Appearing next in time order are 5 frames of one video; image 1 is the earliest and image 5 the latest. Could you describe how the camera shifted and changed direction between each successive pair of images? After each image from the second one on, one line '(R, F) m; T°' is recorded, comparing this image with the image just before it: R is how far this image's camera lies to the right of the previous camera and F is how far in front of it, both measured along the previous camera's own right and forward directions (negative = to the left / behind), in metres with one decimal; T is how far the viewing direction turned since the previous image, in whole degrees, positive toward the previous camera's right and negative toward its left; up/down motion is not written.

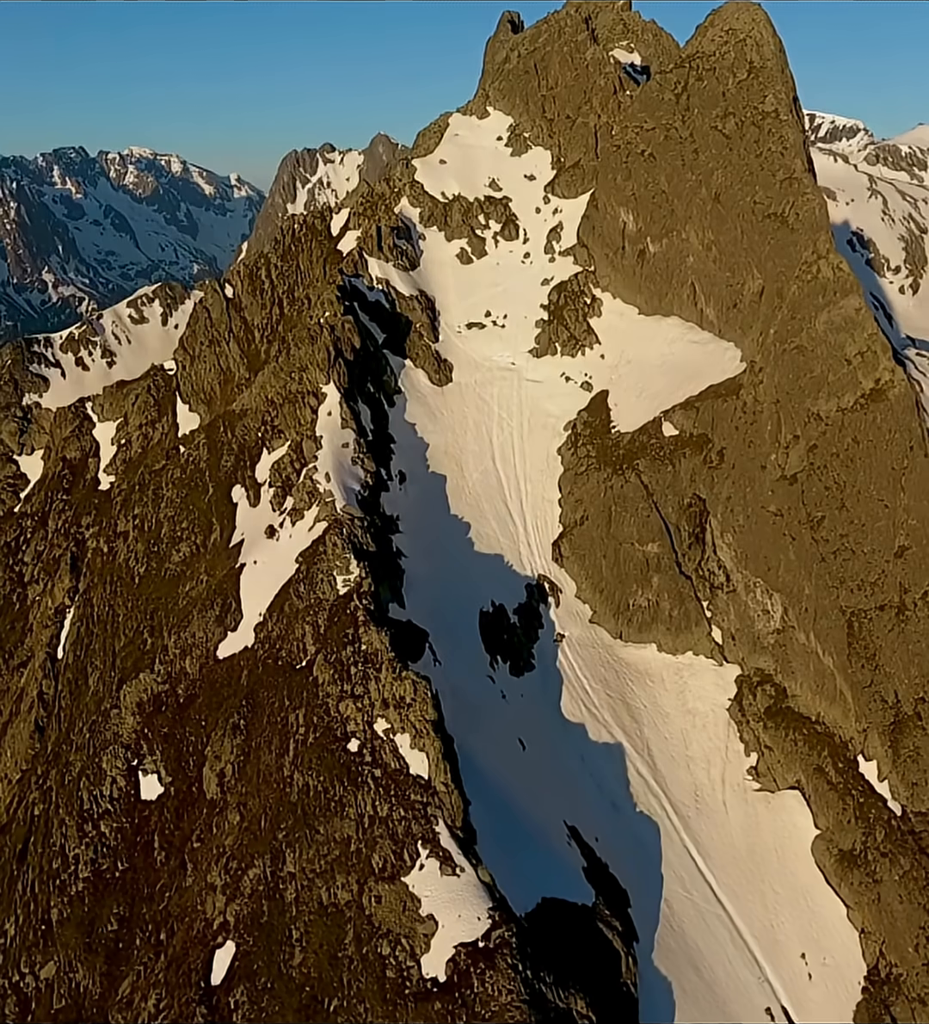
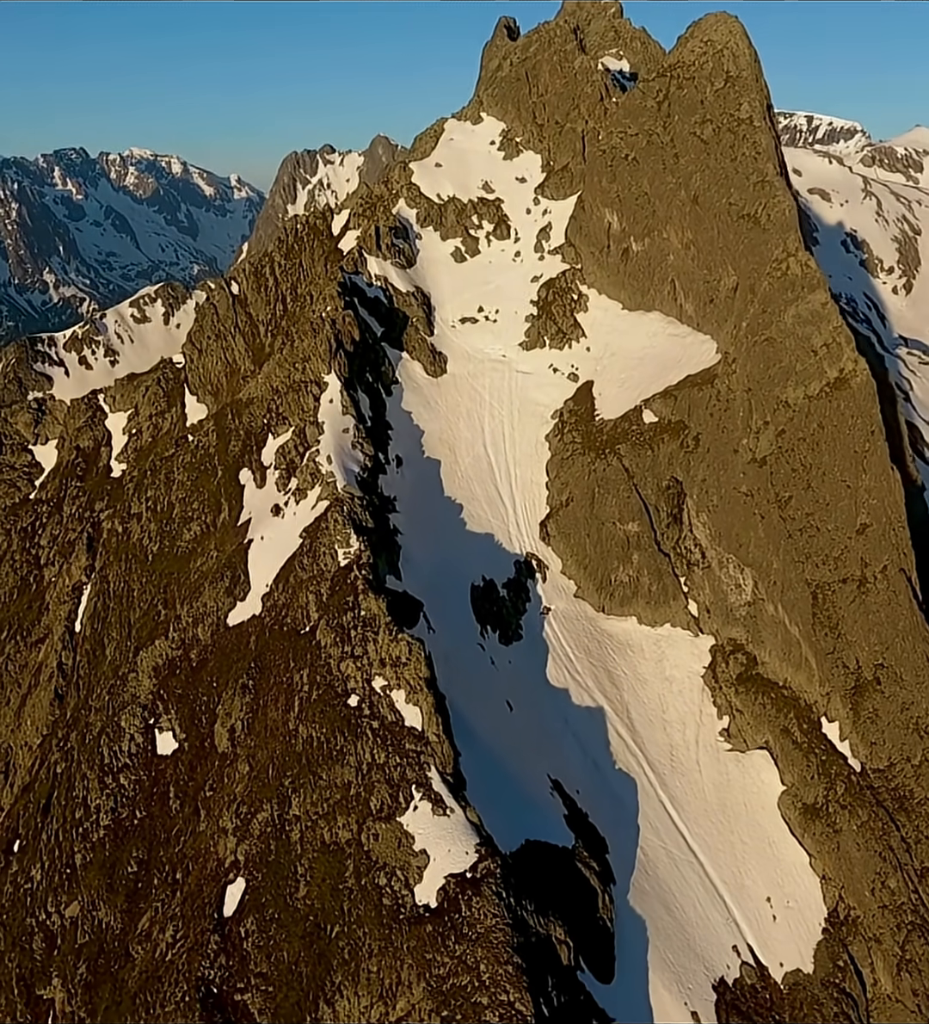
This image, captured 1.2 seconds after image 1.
(+0.5, -4.5) m; 0°
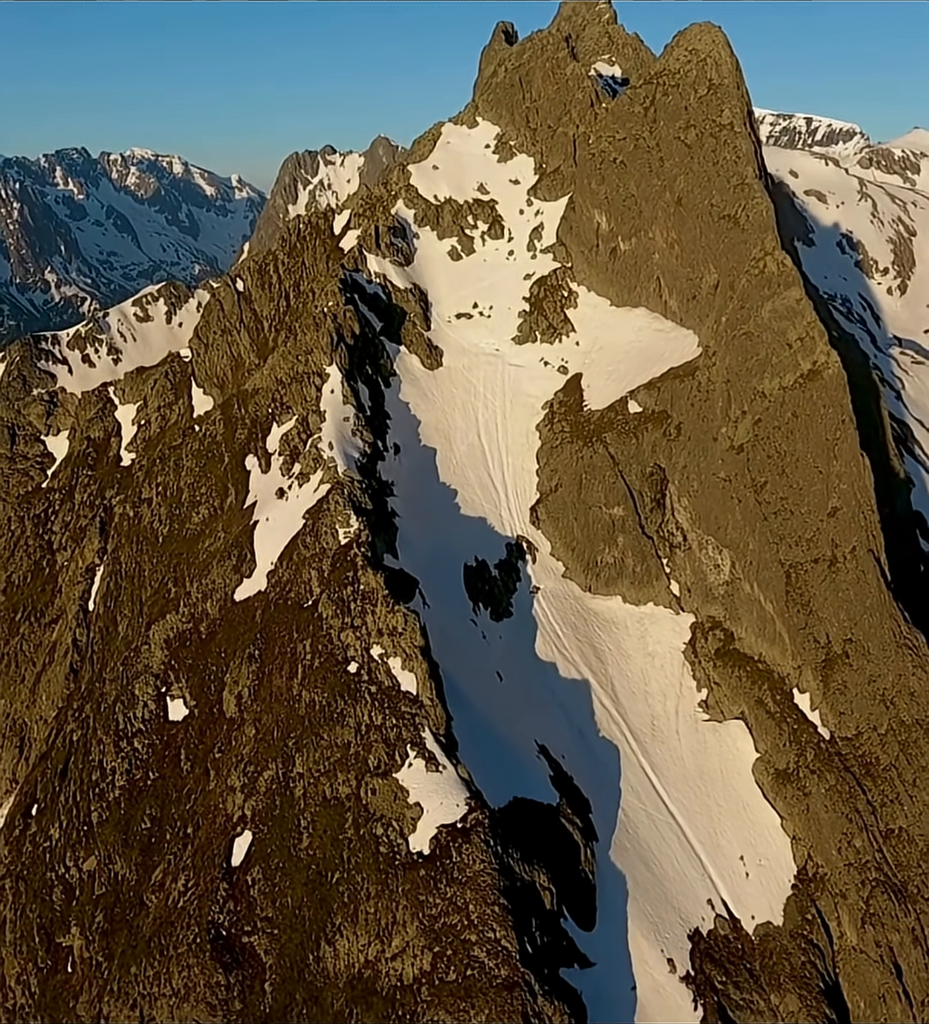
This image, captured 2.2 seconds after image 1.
(+0.5, -3.9) m; 0°
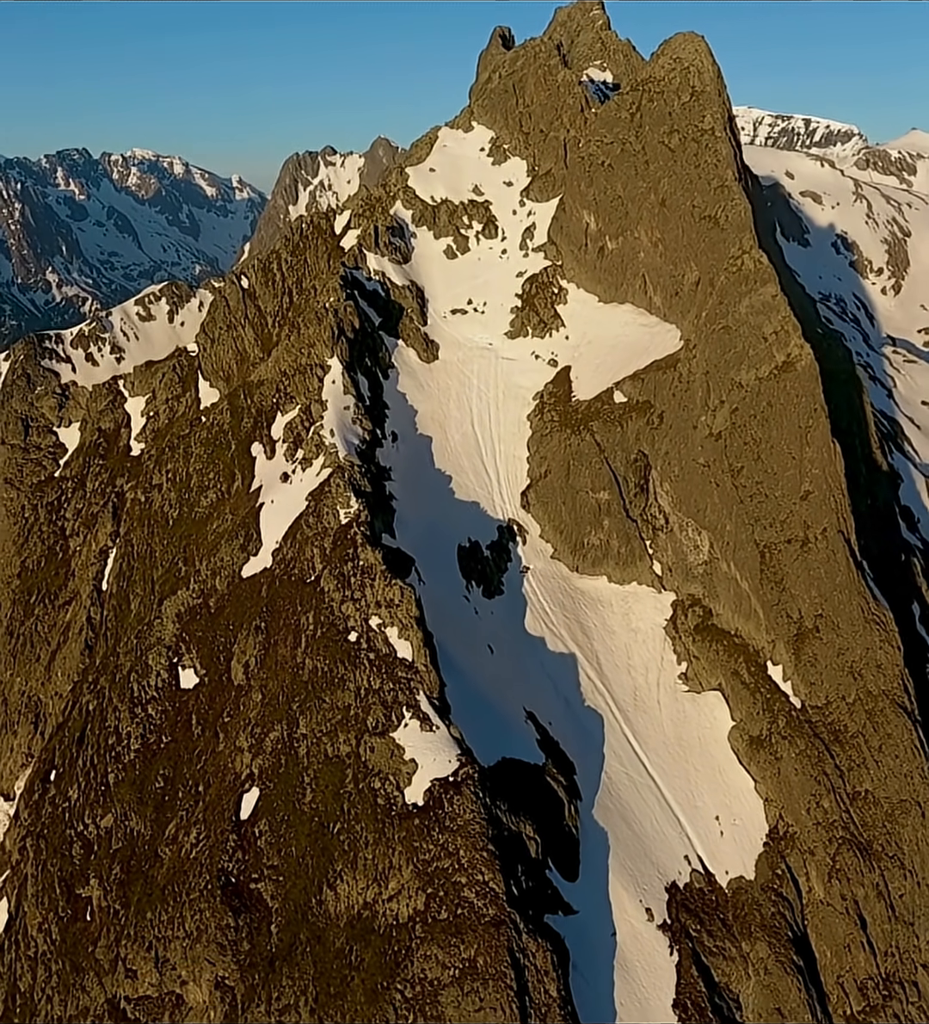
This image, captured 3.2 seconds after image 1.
(+0.5, -4.2) m; 0°
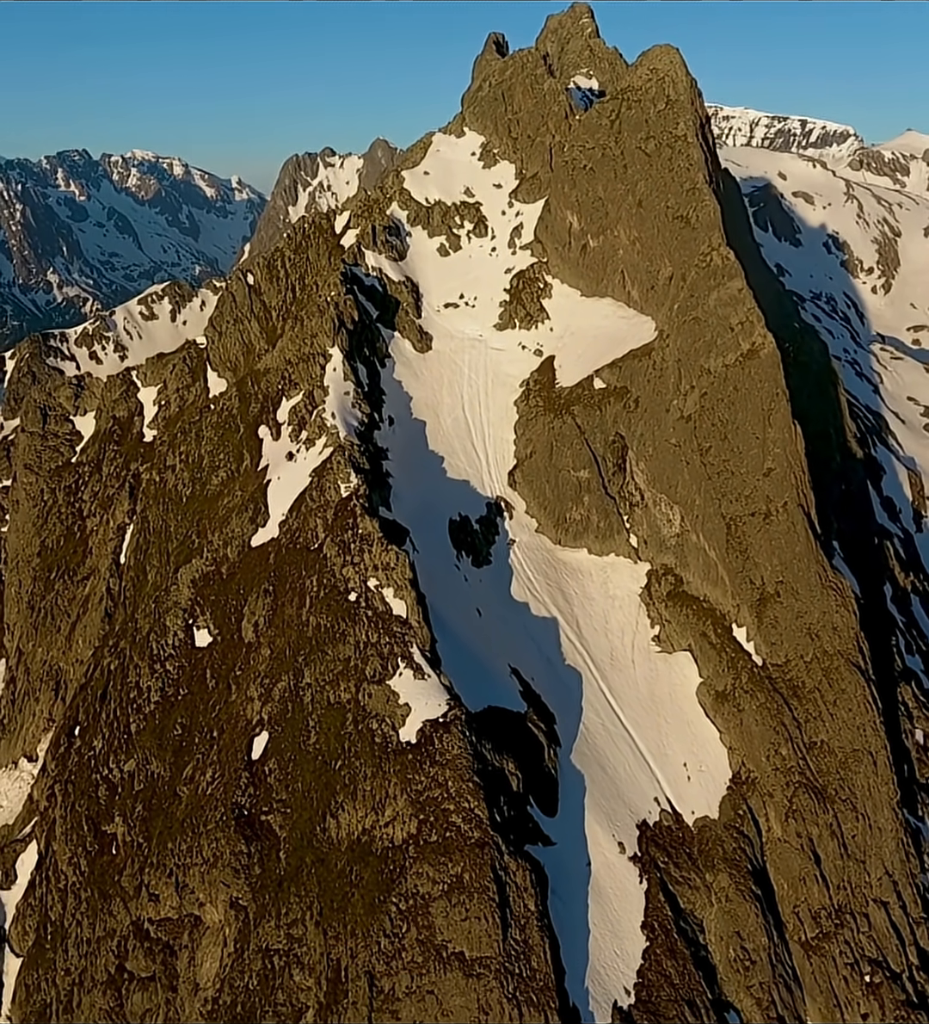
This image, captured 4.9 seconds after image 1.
(+0.8, -6.4) m; 0°
